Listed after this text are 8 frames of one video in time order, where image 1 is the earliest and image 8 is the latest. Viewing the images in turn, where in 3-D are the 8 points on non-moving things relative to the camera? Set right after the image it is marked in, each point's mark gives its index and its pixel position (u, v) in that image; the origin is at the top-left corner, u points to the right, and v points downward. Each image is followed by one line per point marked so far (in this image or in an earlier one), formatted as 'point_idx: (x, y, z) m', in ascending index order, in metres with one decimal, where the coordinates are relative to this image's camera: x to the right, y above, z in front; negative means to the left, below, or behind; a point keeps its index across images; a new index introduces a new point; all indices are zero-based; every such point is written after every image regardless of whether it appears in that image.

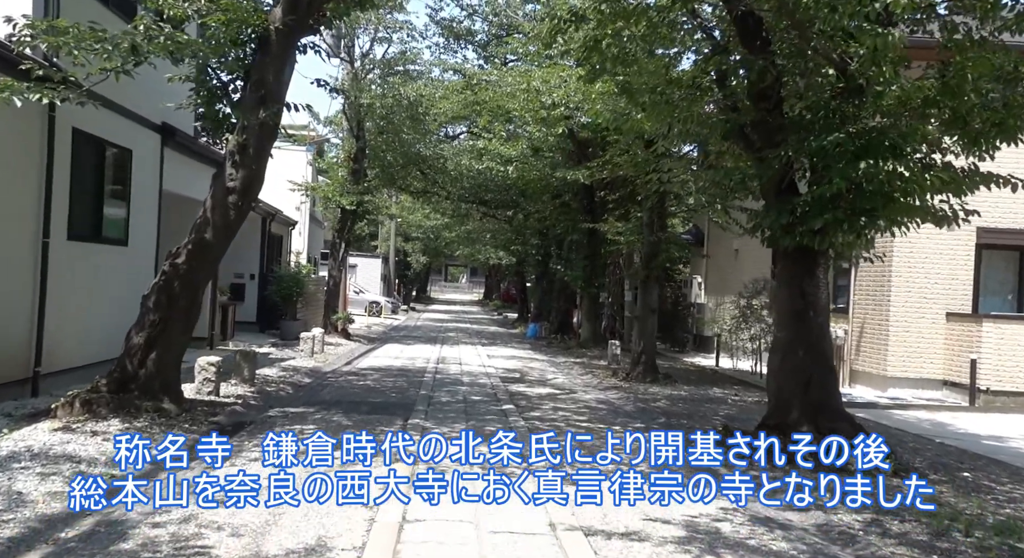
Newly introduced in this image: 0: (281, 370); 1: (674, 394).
0: (-4.0, -1.6, +14.3) m
1: (+2.8, -2.0, +14.6) m
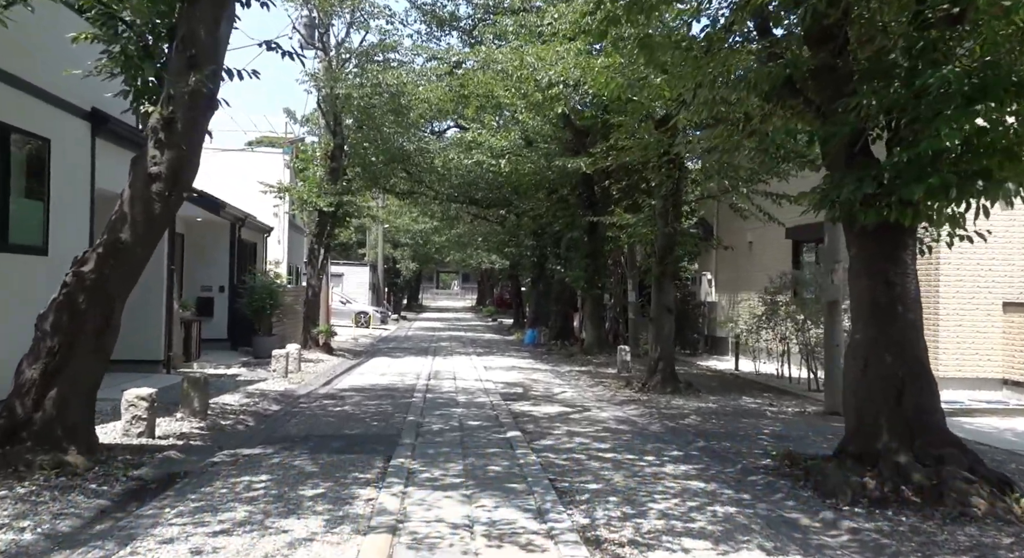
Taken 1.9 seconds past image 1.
0: (-3.9, -1.7, +12.3) m
1: (+2.9, -1.9, +12.7) m
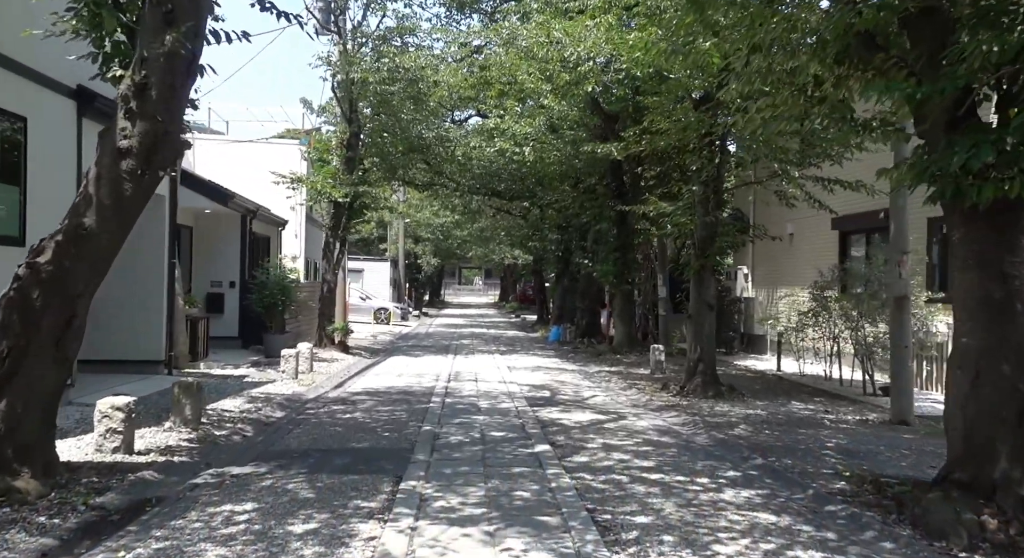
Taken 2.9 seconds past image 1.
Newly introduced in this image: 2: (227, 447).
0: (-3.6, -1.6, +11.2) m
1: (+3.3, -1.9, +11.4) m
2: (-2.8, -1.7, +8.3) m
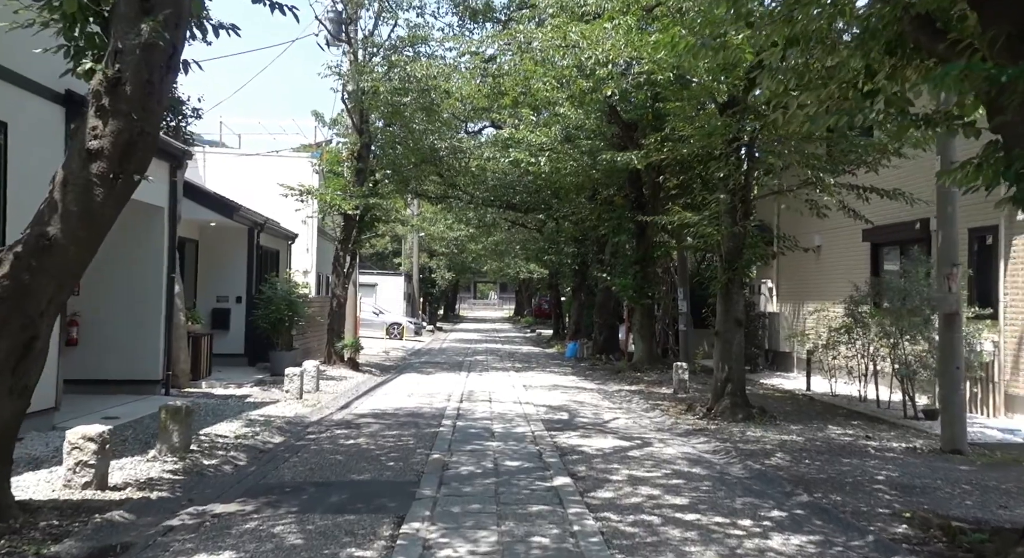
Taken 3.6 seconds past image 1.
0: (-3.4, -1.8, +10.5) m
1: (+3.5, -2.0, +10.6) m
2: (-2.7, -1.8, +7.5) m
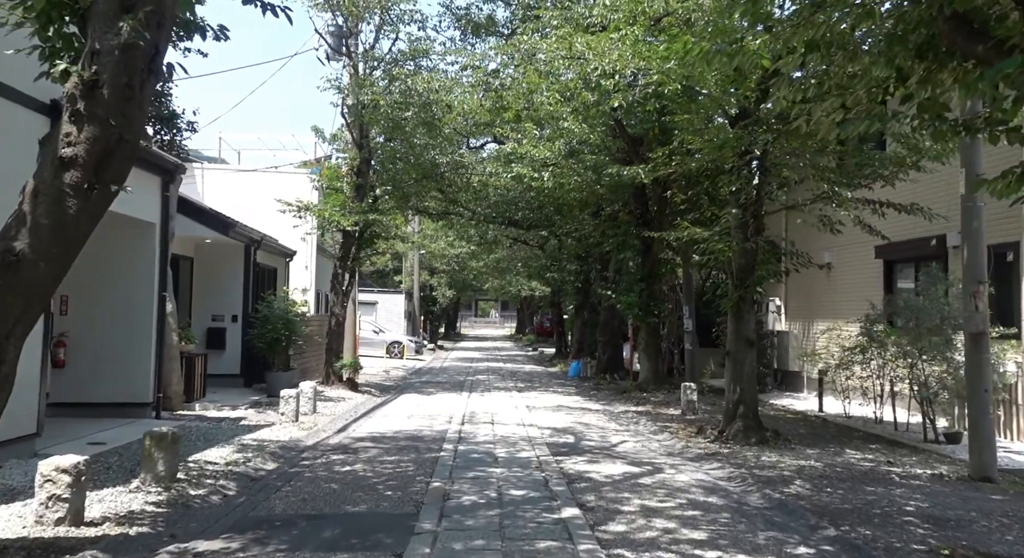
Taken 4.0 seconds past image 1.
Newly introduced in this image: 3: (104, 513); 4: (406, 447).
0: (-3.3, -2.0, +10.0) m
1: (+3.5, -2.3, +10.1) m
2: (-2.6, -2.0, +7.1) m
3: (-3.2, -1.8, +6.6) m
4: (-1.4, -2.2, +11.1) m
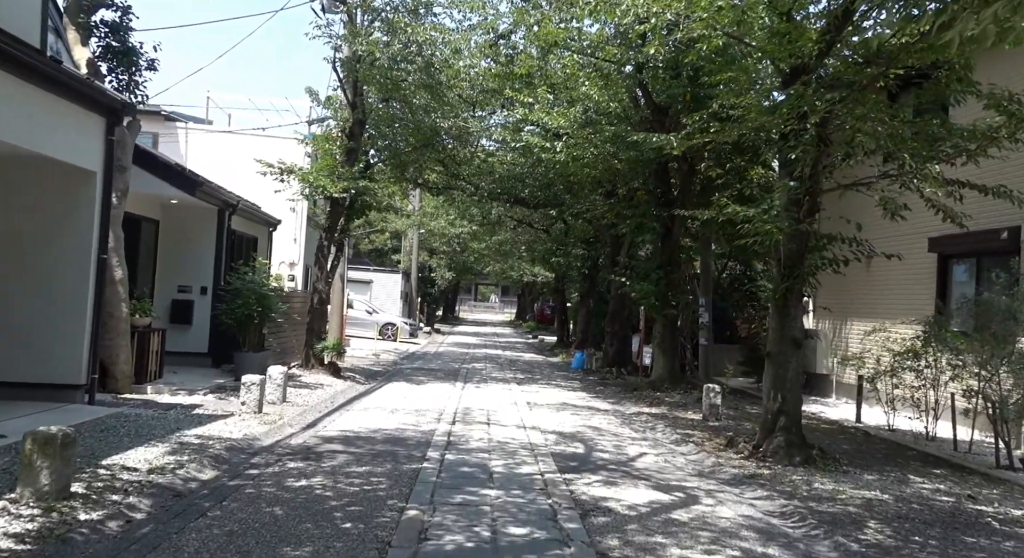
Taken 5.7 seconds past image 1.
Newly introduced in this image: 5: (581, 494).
0: (-3.3, -1.7, +8.1) m
1: (+3.5, -2.1, +8.2) m
2: (-2.6, -1.7, +5.1) m
3: (-3.2, -1.5, +4.6) m
4: (-1.4, -1.9, +9.1) m
5: (+0.6, -2.0, +7.7) m
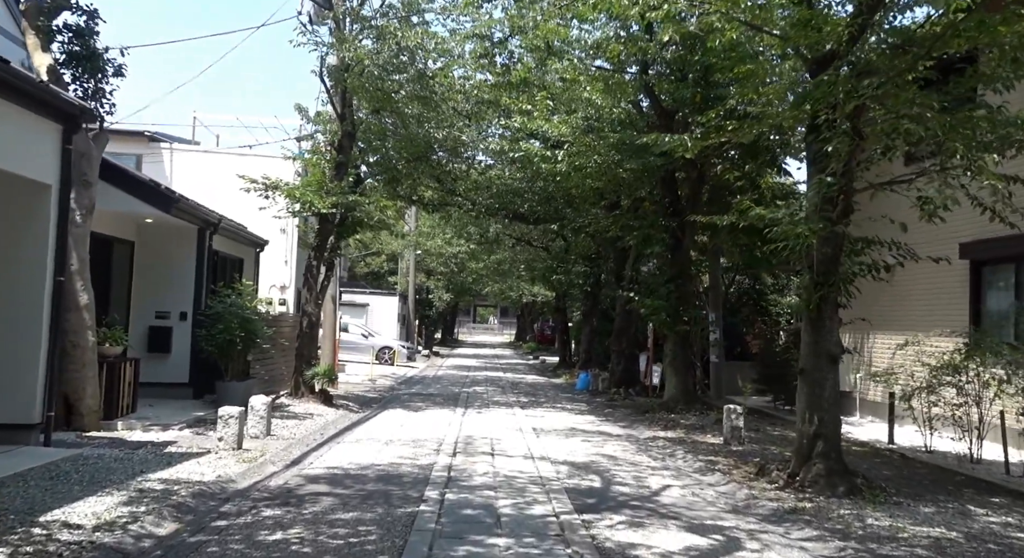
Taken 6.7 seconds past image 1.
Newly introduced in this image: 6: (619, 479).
0: (-3.2, -1.8, +7.0) m
1: (+3.6, -2.2, +7.1) m
2: (-2.5, -1.7, +4.0) m
3: (-3.1, -1.6, +3.6) m
4: (-1.3, -2.1, +8.0) m
5: (+0.7, -2.0, +6.6) m
6: (+1.2, -2.3, +9.6) m
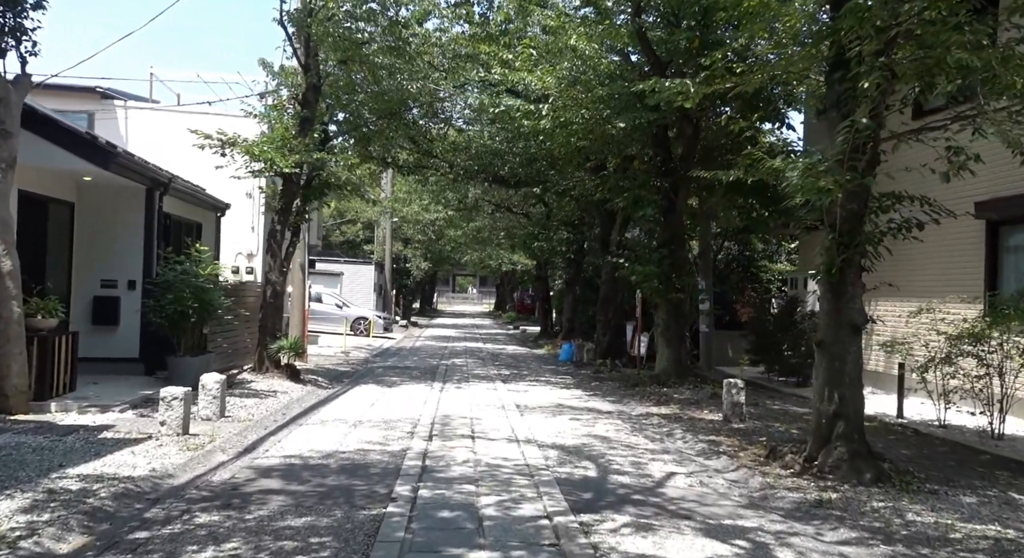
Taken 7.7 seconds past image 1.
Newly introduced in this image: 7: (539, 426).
0: (-3.3, -1.6, +5.8) m
1: (+3.5, -1.9, +6.0) m
2: (-2.6, -1.6, +2.8) m
3: (-3.1, -1.4, +2.3) m
4: (-1.5, -1.7, +6.9) m
5: (+0.6, -1.8, +5.5) m
6: (+1.0, -1.9, +8.5) m
7: (+0.3, -1.9, +11.0) m
